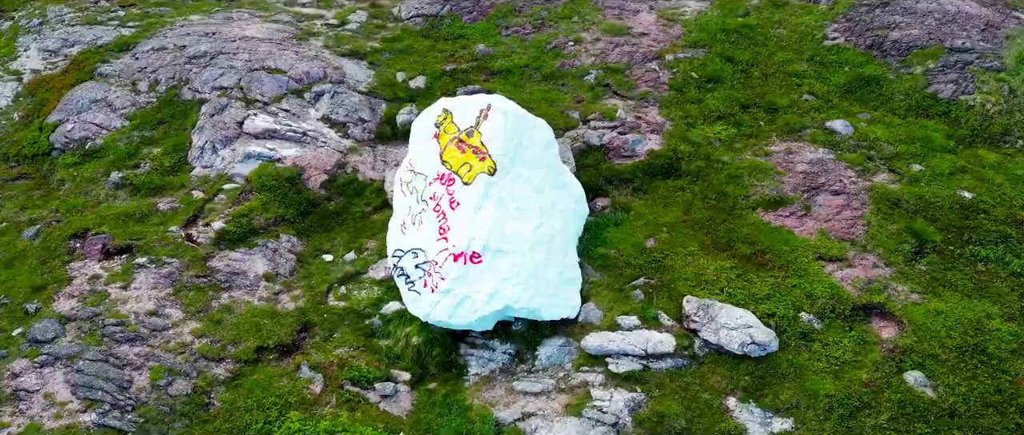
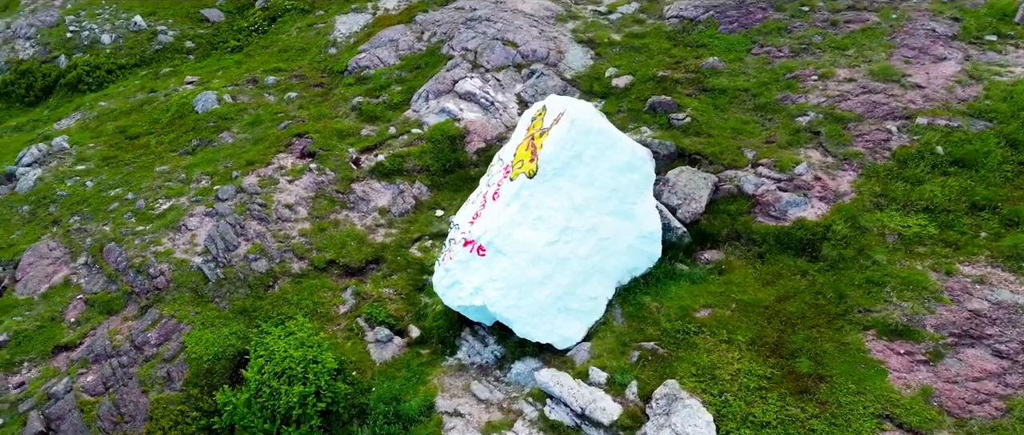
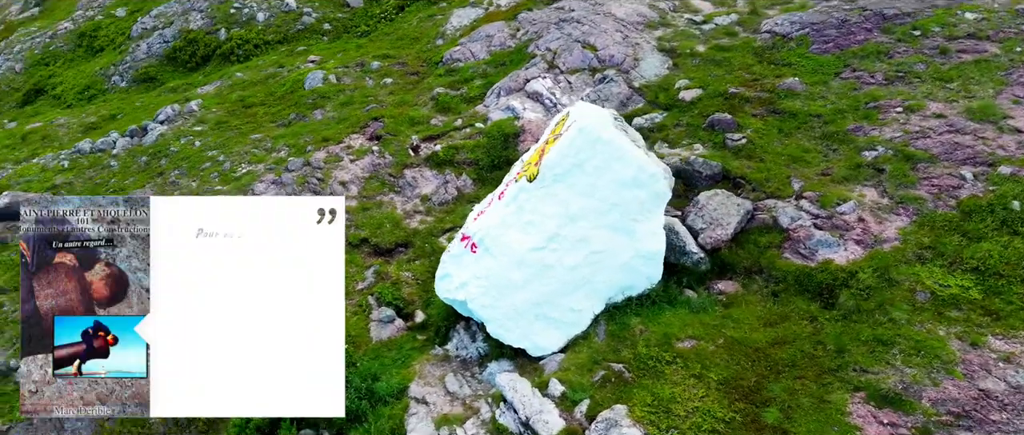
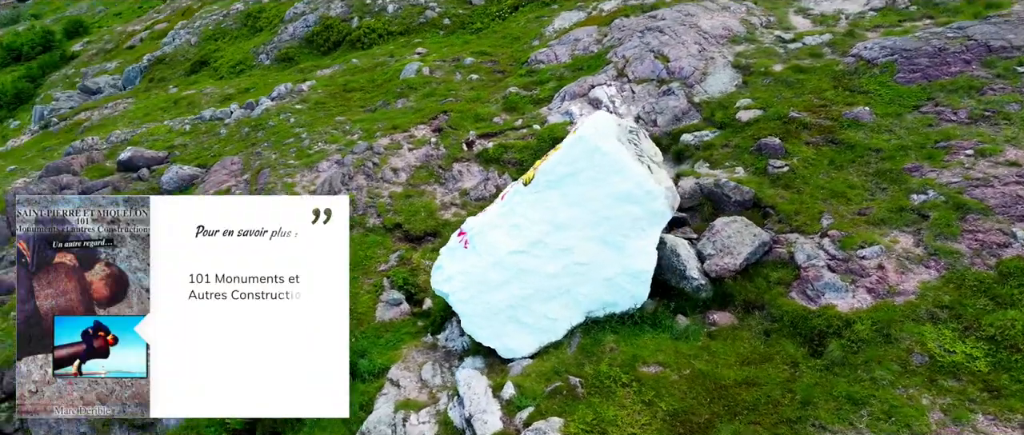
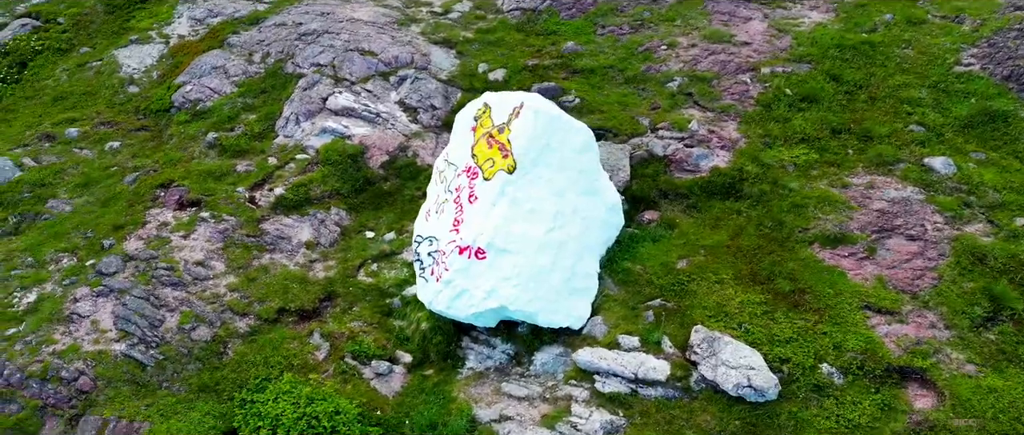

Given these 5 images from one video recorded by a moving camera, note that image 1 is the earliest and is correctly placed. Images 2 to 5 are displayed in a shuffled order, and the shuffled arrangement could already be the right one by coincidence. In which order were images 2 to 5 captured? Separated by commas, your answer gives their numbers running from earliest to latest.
5, 2, 3, 4
